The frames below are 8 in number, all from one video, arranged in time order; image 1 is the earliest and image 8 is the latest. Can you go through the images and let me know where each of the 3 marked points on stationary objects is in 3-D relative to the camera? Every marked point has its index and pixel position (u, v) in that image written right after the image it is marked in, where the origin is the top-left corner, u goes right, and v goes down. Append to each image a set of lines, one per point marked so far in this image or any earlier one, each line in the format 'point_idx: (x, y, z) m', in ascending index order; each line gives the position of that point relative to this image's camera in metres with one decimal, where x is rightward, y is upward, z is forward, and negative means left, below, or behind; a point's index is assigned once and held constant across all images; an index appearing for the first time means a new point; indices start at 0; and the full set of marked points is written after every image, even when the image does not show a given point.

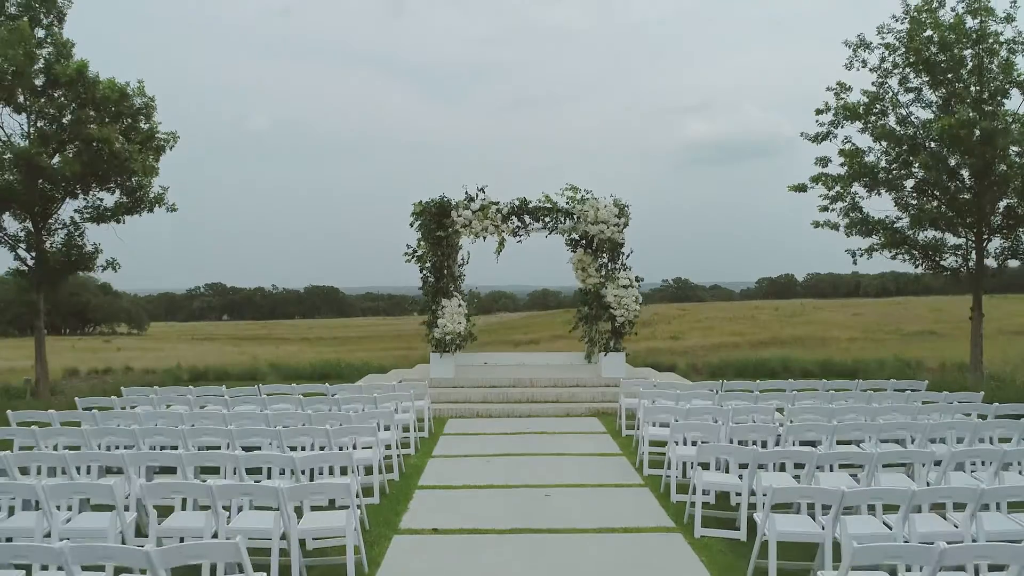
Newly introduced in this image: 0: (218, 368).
0: (-5.8, -1.6, +12.0) m
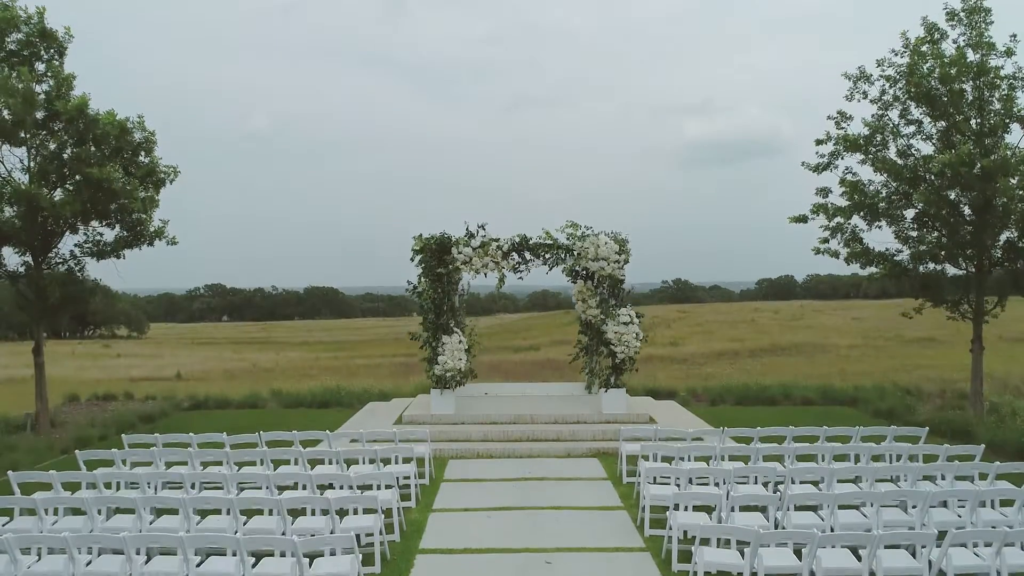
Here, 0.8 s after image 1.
0: (-5.8, -2.1, +12.0) m
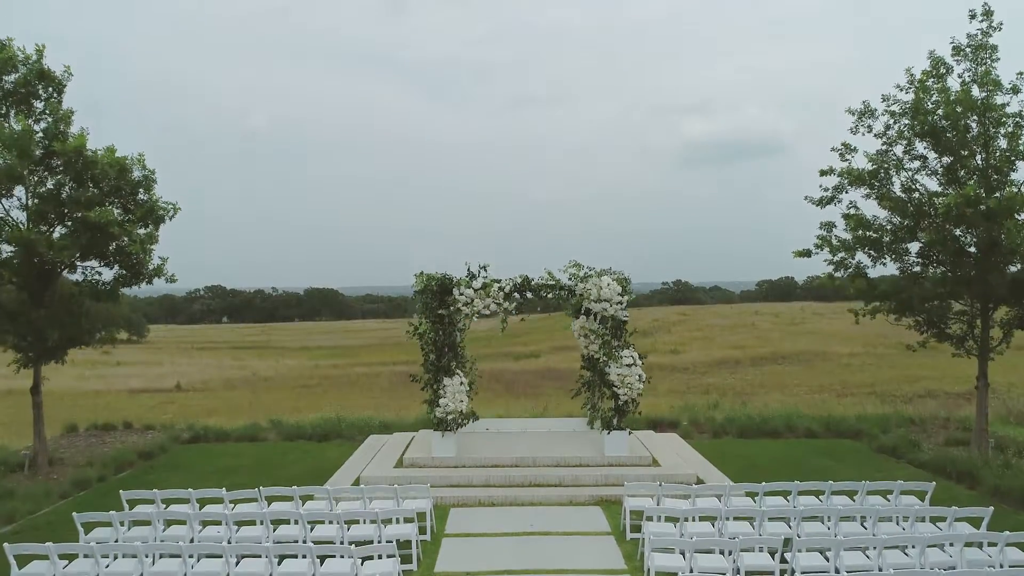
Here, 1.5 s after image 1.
0: (-5.7, -2.7, +11.9) m
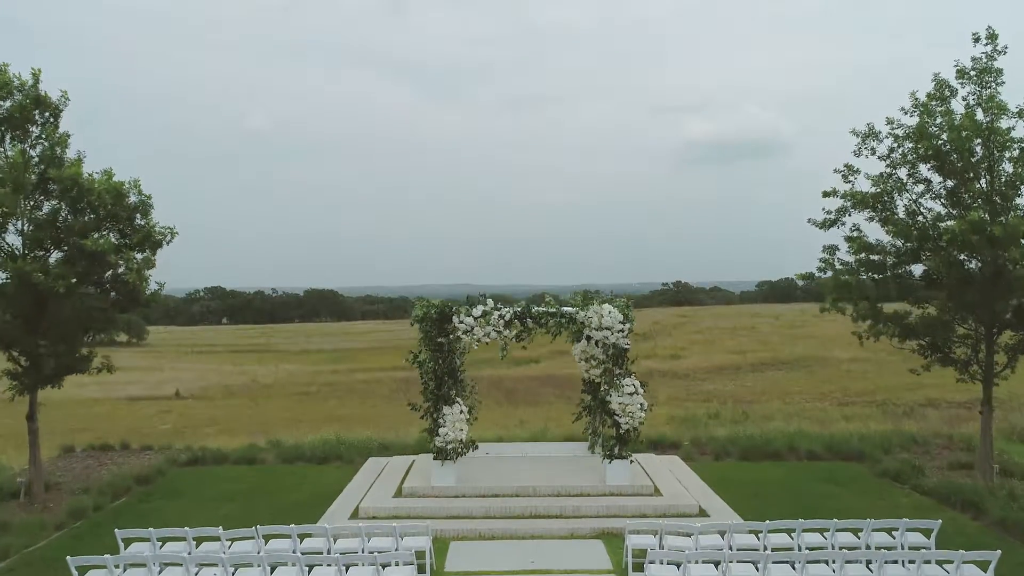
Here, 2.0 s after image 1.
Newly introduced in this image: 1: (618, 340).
0: (-5.7, -3.1, +11.8) m
1: (+1.5, -0.7, +8.7) m
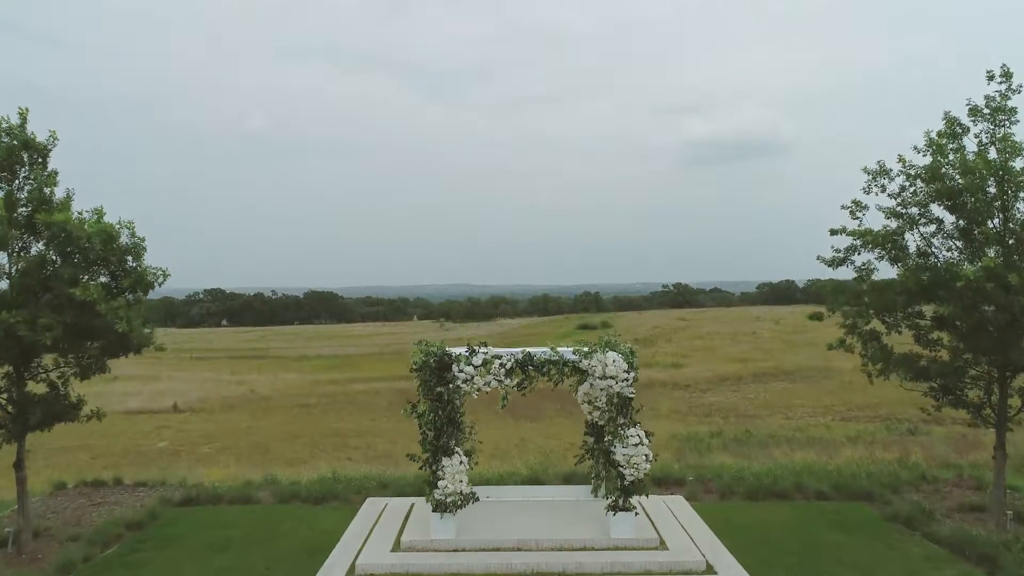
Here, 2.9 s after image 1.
0: (-5.7, -3.8, +11.6) m
1: (+1.5, -1.4, +8.4) m
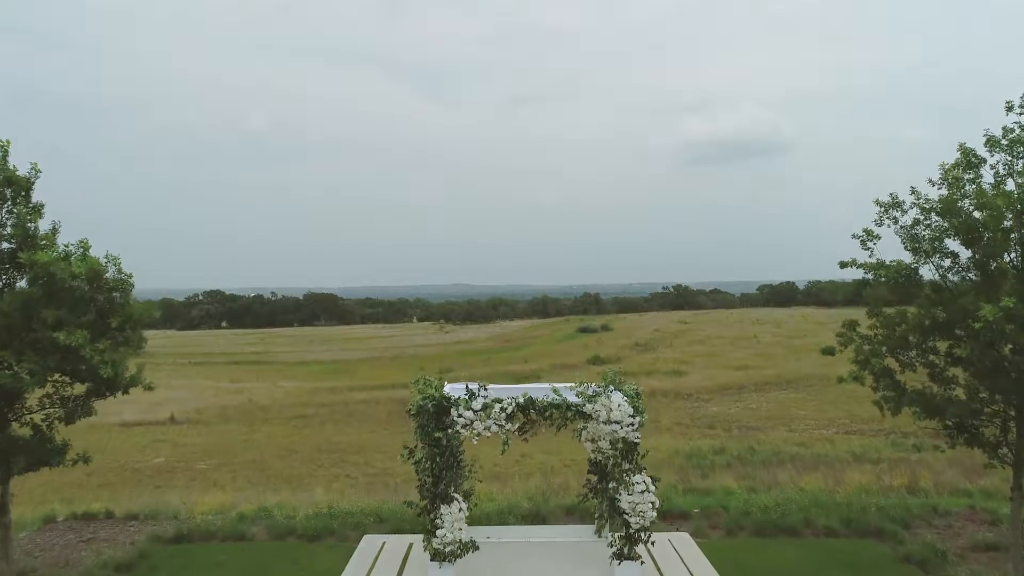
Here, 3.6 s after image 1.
0: (-5.7, -4.3, +11.3) m
1: (+1.5, -1.9, +8.1) m
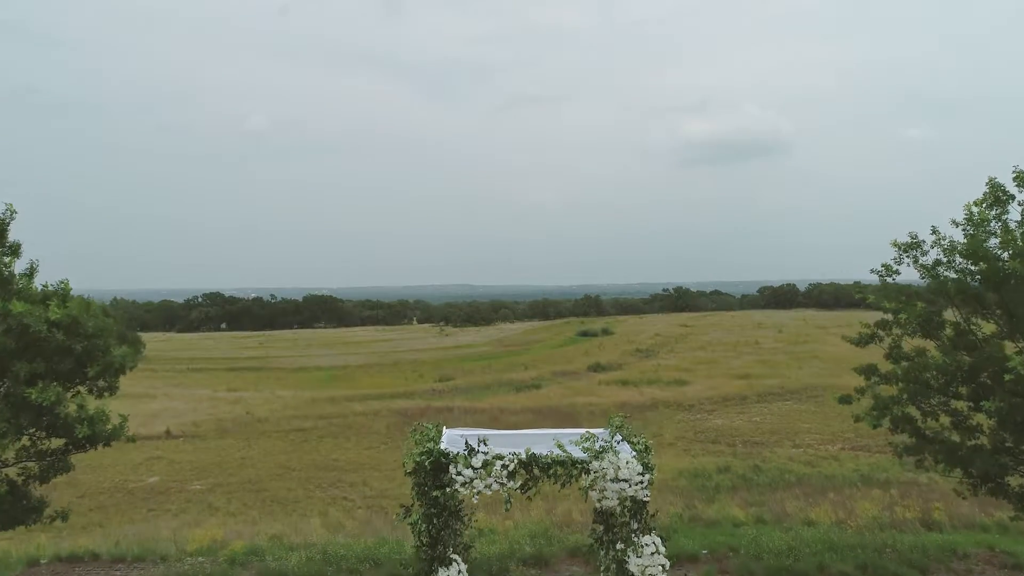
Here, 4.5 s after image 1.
0: (-5.7, -5.0, +10.8) m
1: (+1.6, -2.6, +7.7) m
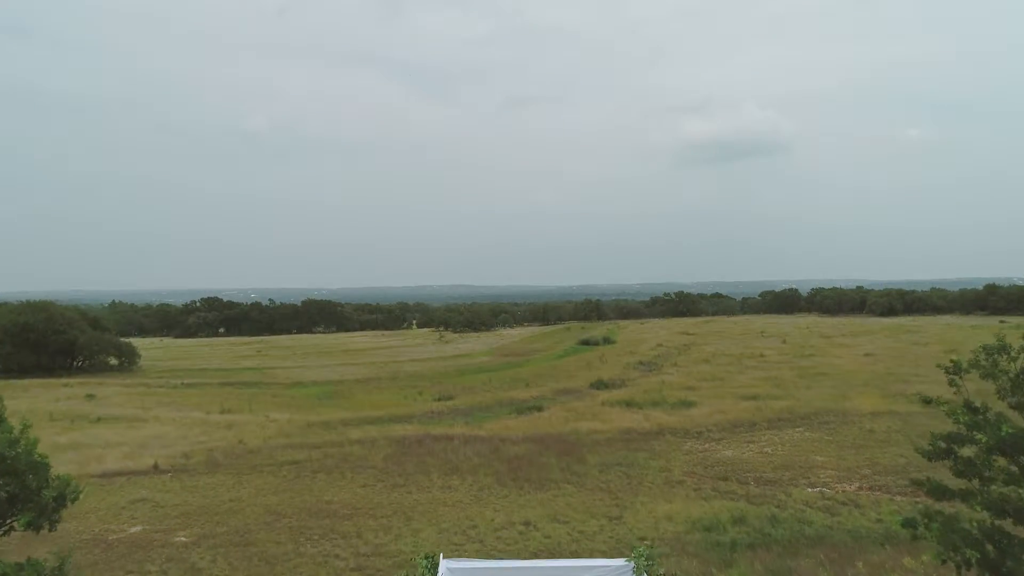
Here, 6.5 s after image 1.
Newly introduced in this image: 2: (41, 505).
0: (-5.6, -6.4, +9.6) m
1: (+1.7, -4.0, +6.4) m
2: (-5.3, -2.4, +7.3) m
